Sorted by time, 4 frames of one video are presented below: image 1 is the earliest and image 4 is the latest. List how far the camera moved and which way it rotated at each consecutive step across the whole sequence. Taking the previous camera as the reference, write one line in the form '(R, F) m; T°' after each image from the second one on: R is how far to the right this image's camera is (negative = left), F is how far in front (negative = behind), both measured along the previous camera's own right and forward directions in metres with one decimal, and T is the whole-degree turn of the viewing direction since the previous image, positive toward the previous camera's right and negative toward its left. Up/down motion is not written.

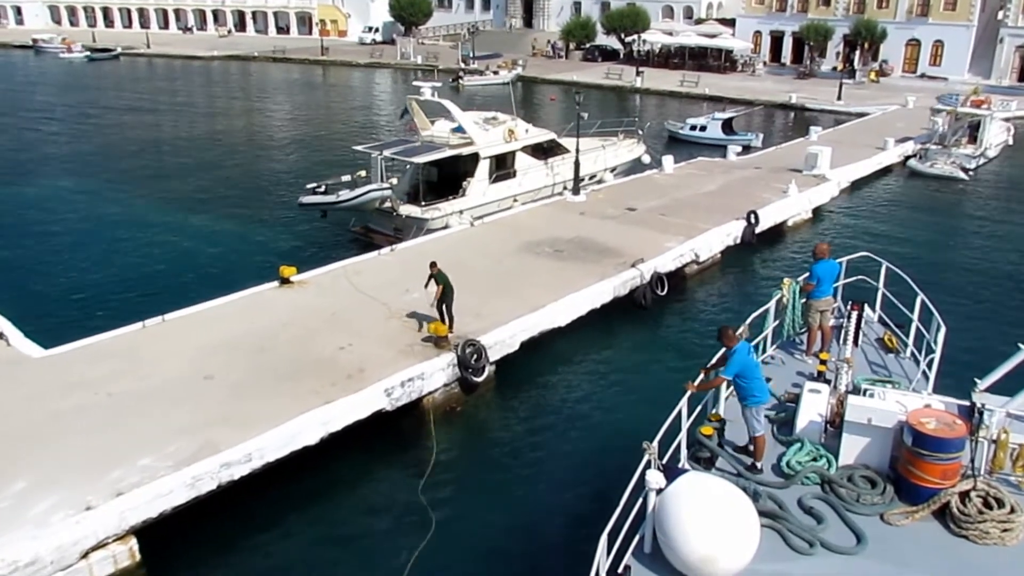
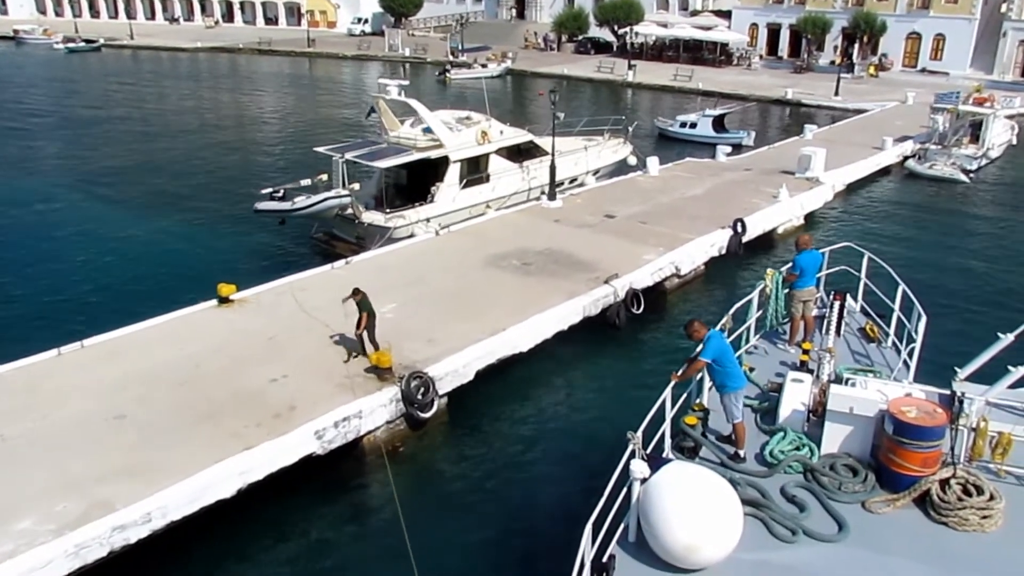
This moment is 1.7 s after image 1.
(+0.5, +1.0) m; 0°
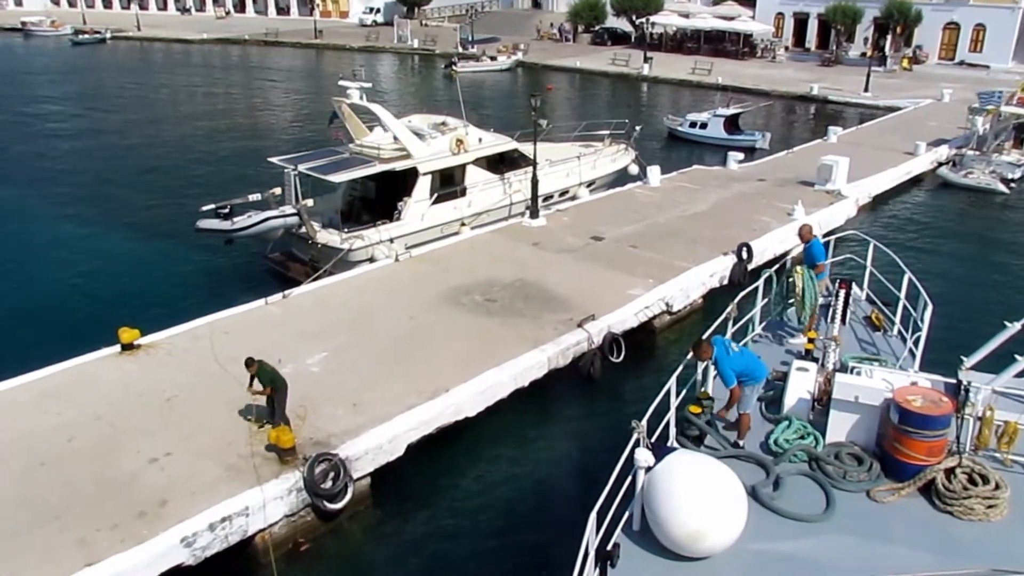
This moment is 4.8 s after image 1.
(+0.9, +1.8) m; -2°
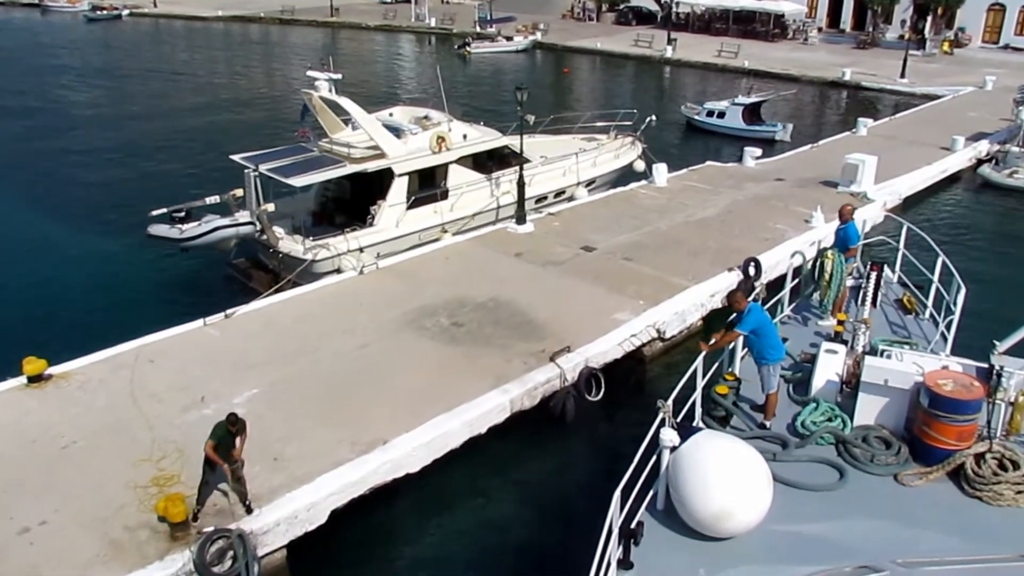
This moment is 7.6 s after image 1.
(+0.7, +1.3) m; -2°
